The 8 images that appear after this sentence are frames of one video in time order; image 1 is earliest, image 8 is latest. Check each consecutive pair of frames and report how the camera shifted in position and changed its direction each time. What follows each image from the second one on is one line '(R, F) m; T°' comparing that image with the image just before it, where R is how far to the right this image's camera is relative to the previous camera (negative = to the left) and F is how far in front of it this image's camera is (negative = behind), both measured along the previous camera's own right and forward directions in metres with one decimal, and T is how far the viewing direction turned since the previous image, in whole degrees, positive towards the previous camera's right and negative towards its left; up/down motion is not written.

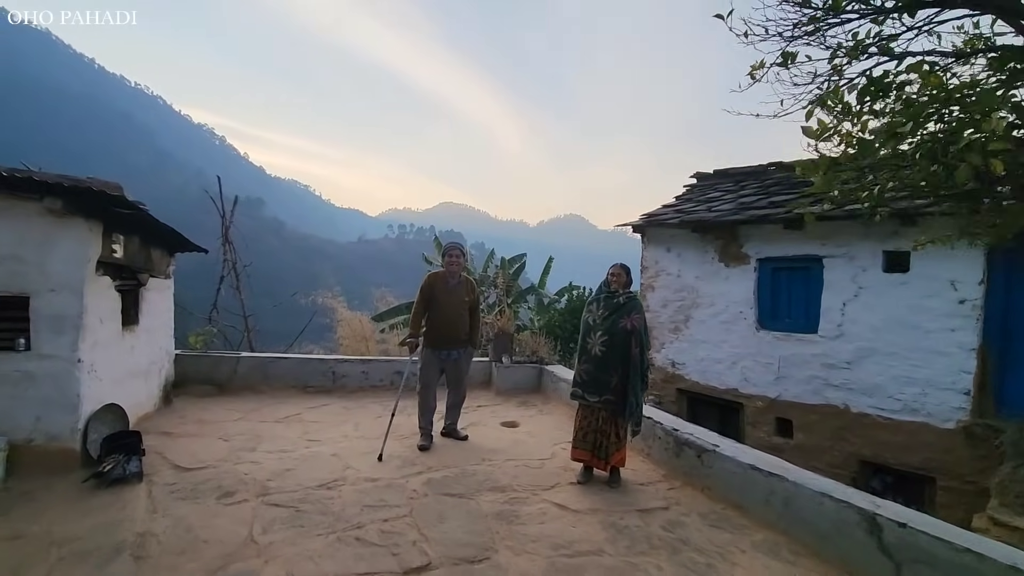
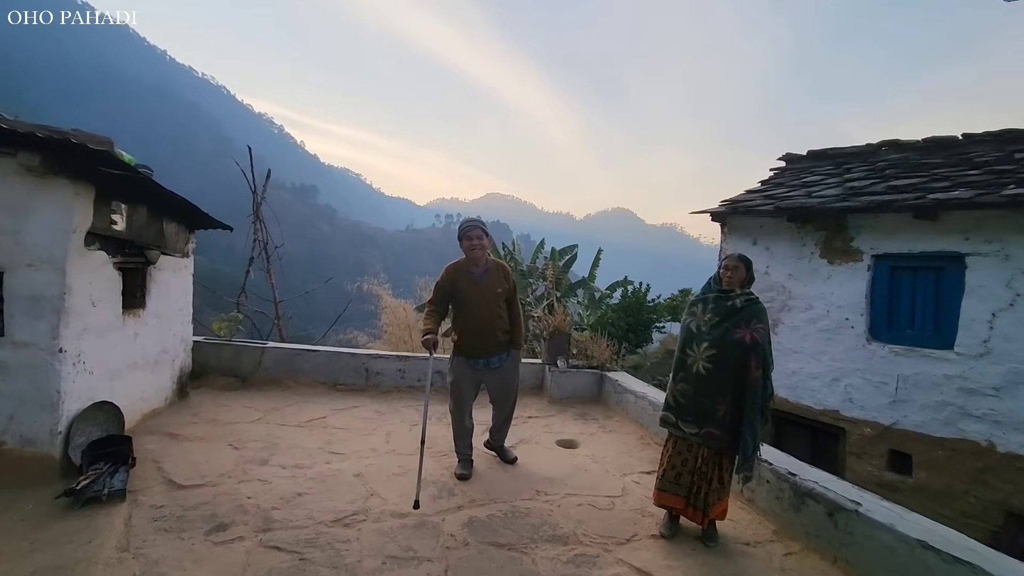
(-0.2, +1.0) m; -5°
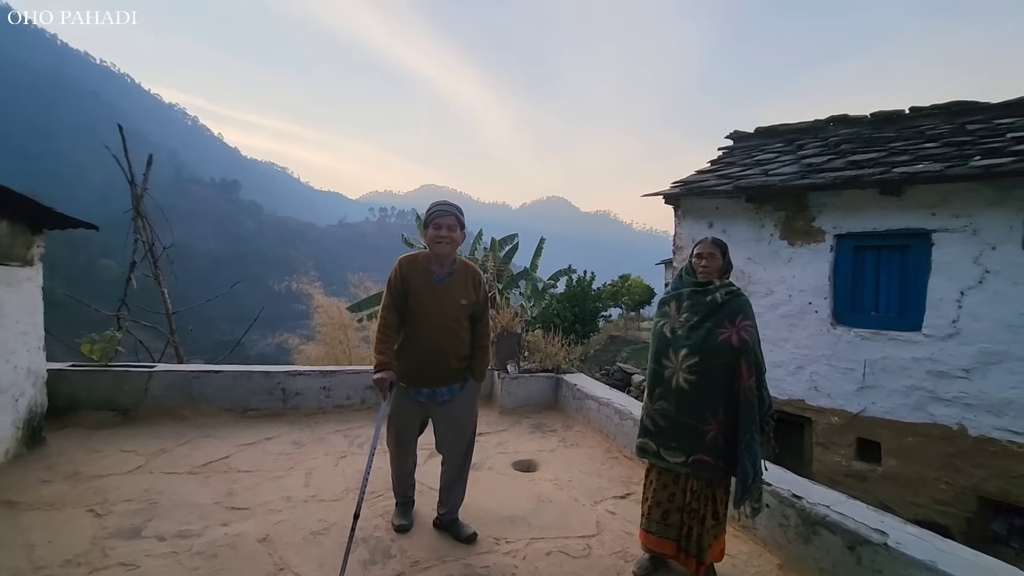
(0.0, +0.8) m; +7°
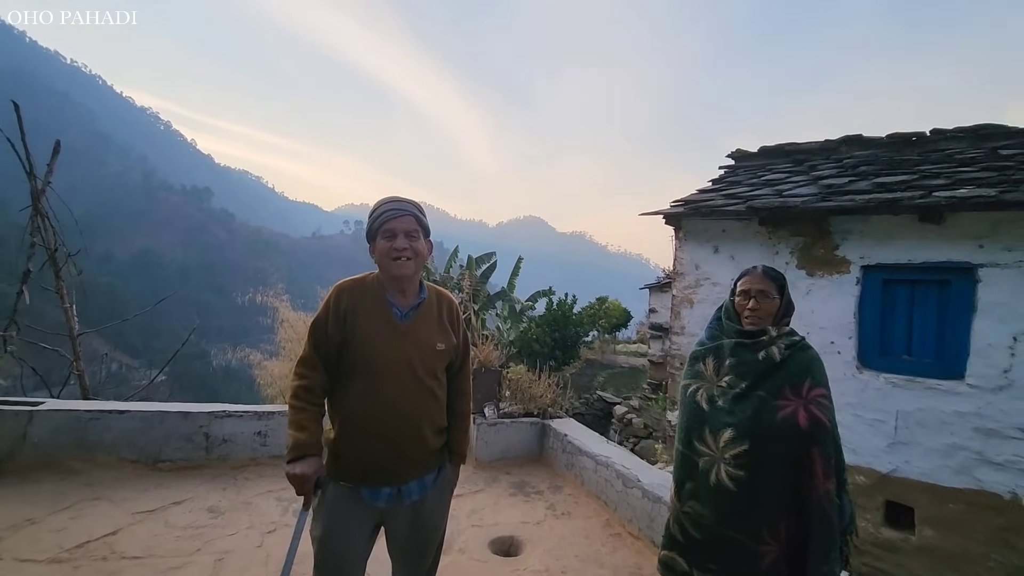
(-0.1, +0.9) m; +3°
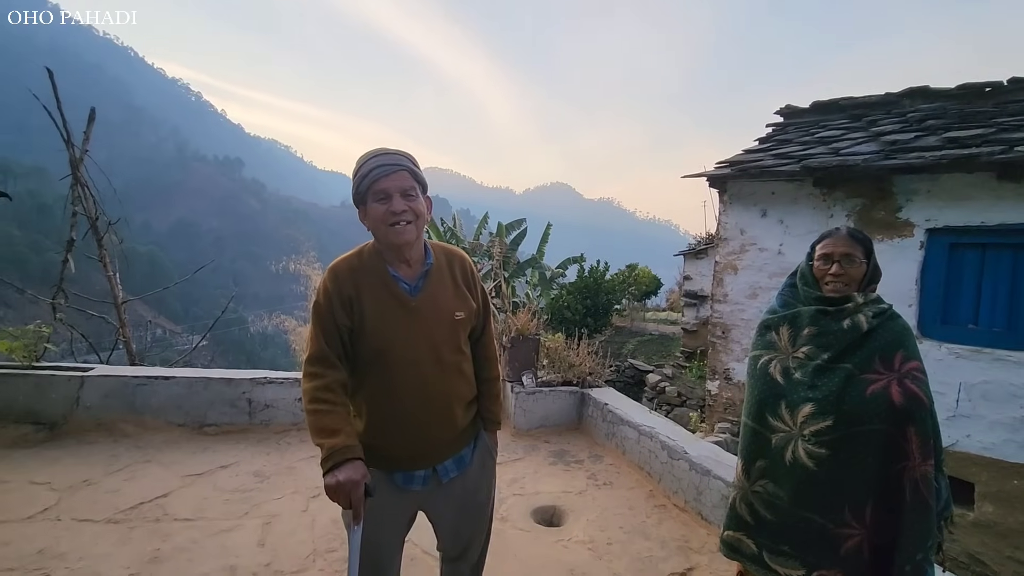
(-0.1, +0.1) m; -3°
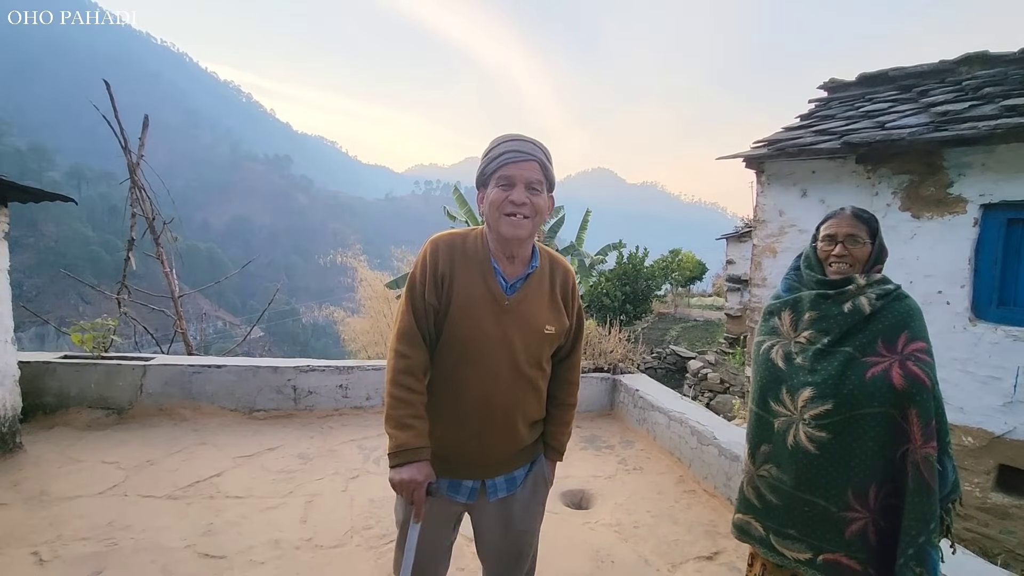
(+0.1, -0.1) m; -5°
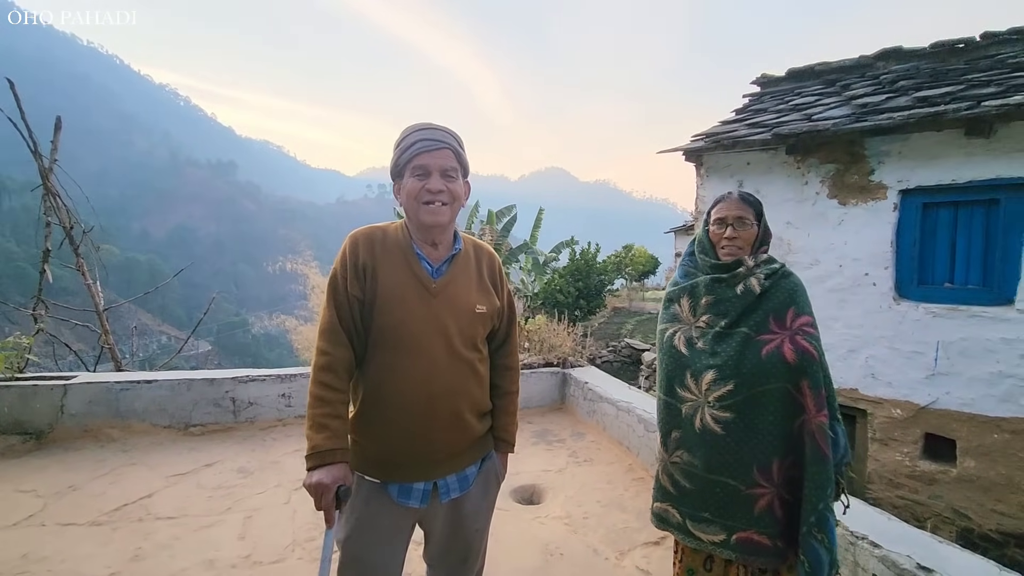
(+0.1, 0.0) m; +5°
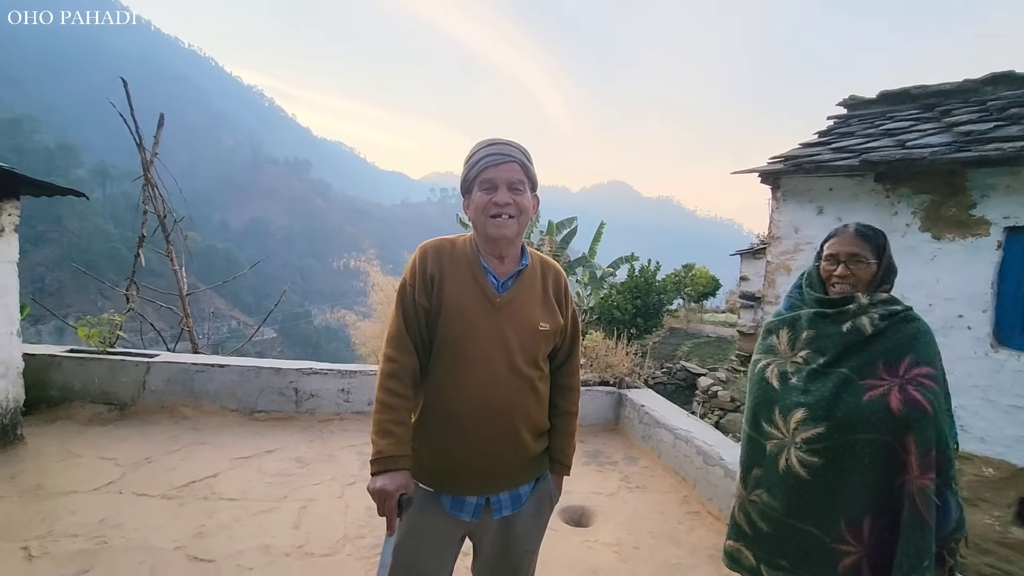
(-0.1, 0.0) m; -6°
